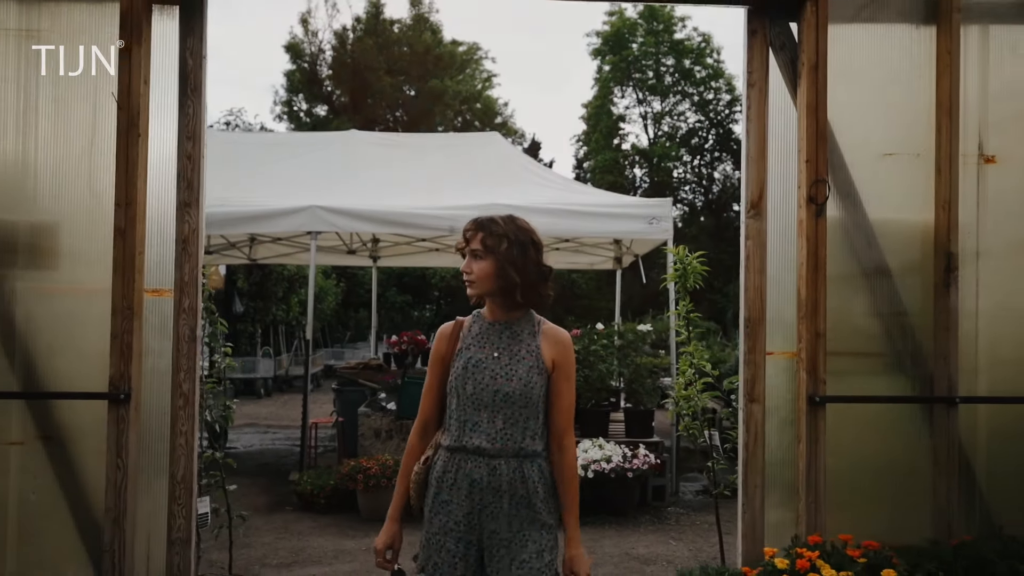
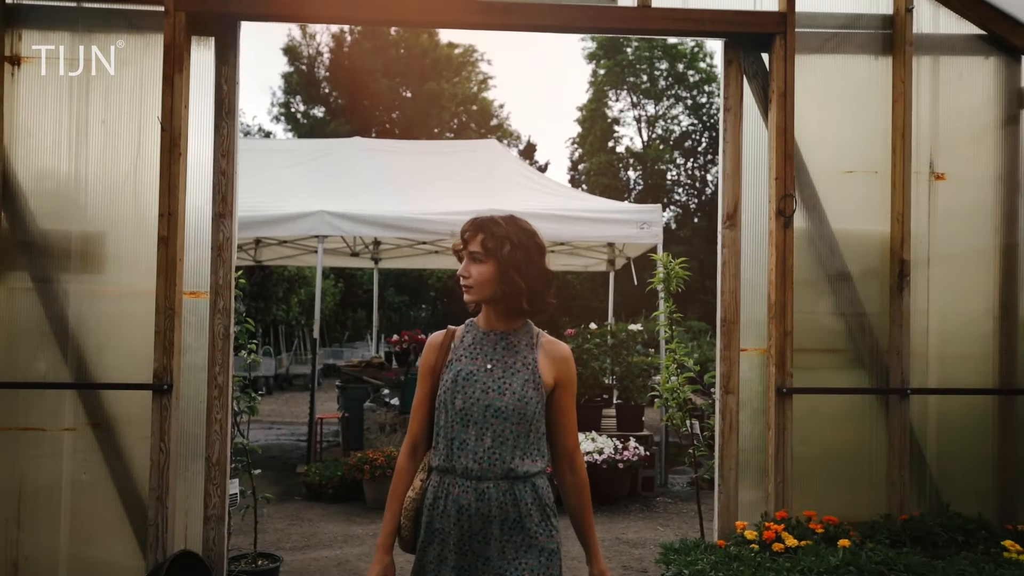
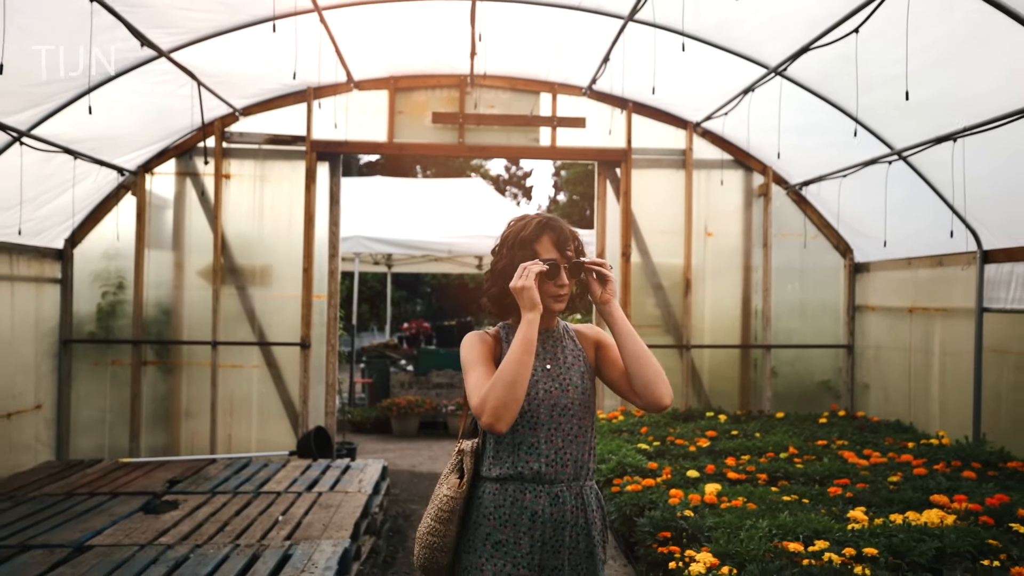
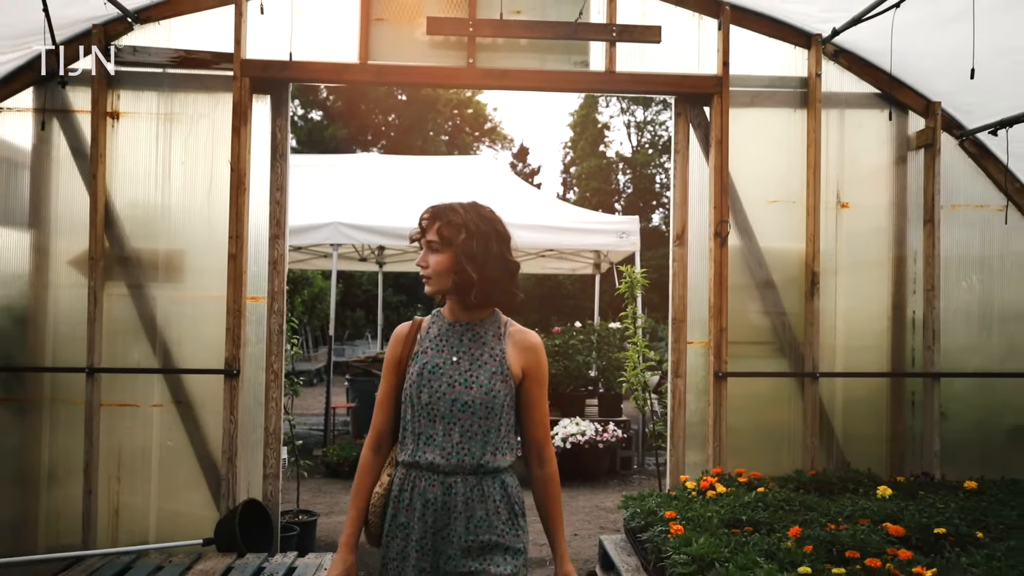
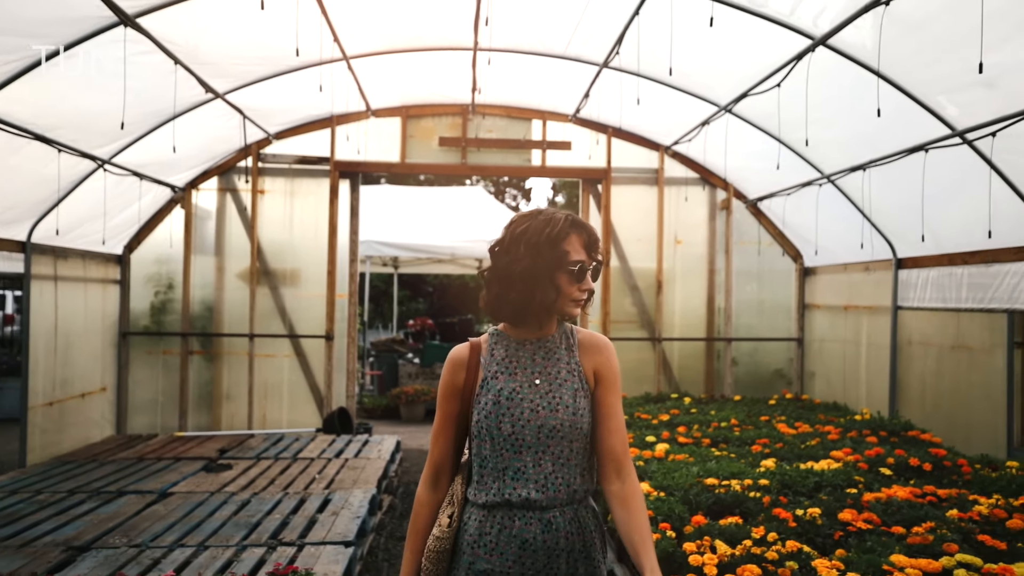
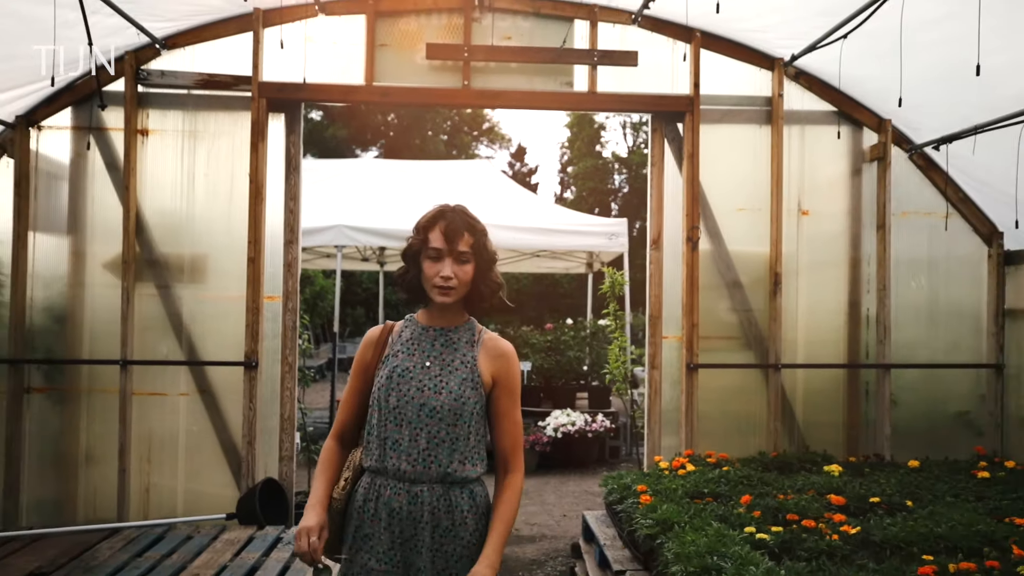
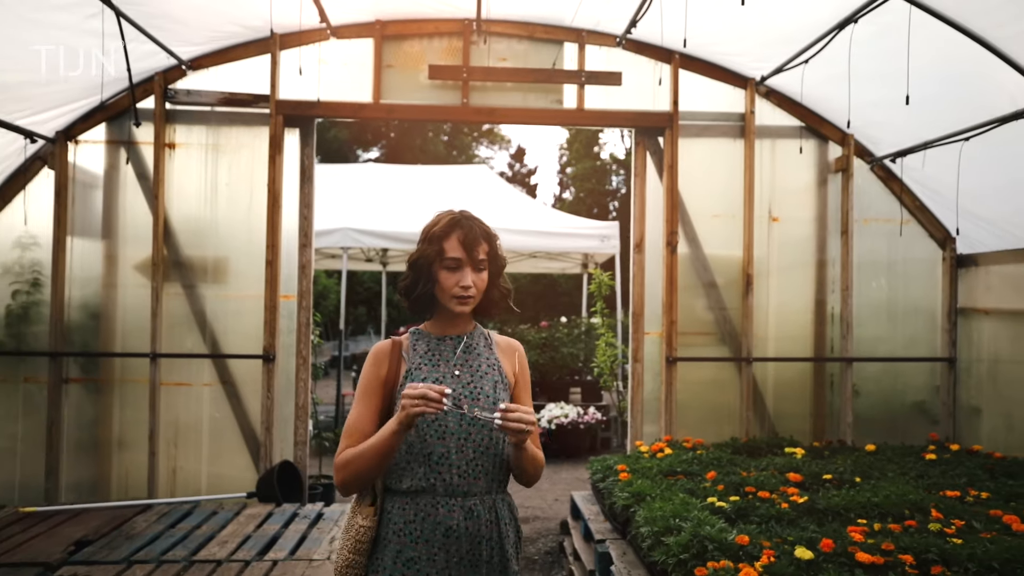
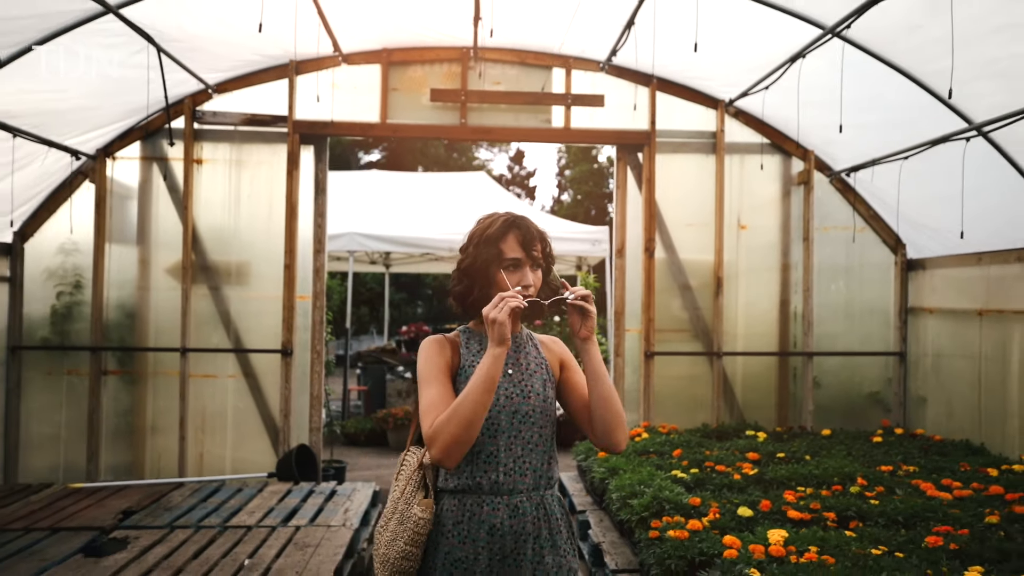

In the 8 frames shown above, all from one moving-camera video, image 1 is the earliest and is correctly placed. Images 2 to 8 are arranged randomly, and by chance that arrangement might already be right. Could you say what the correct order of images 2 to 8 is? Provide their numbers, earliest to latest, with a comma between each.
2, 4, 6, 7, 8, 3, 5
